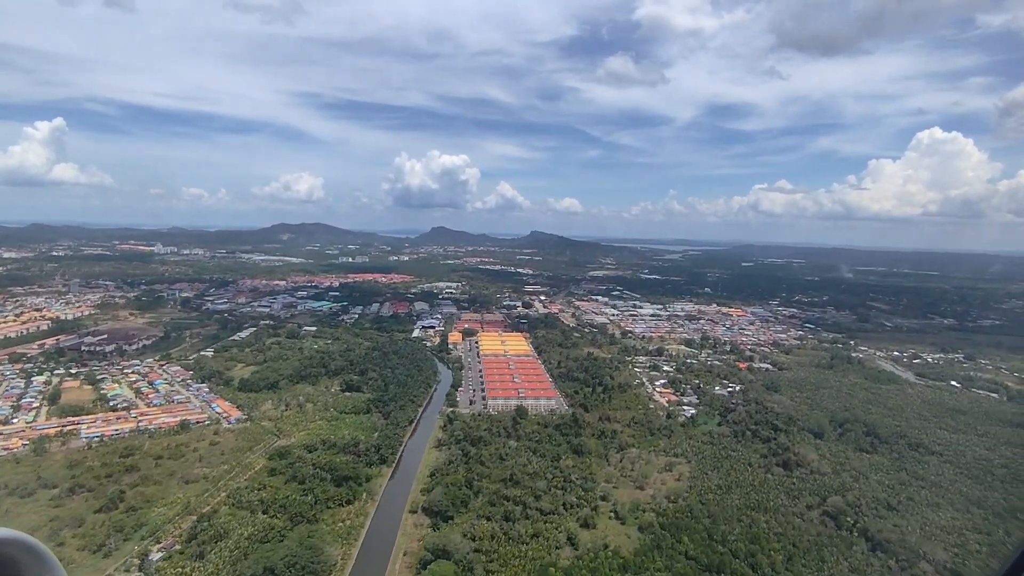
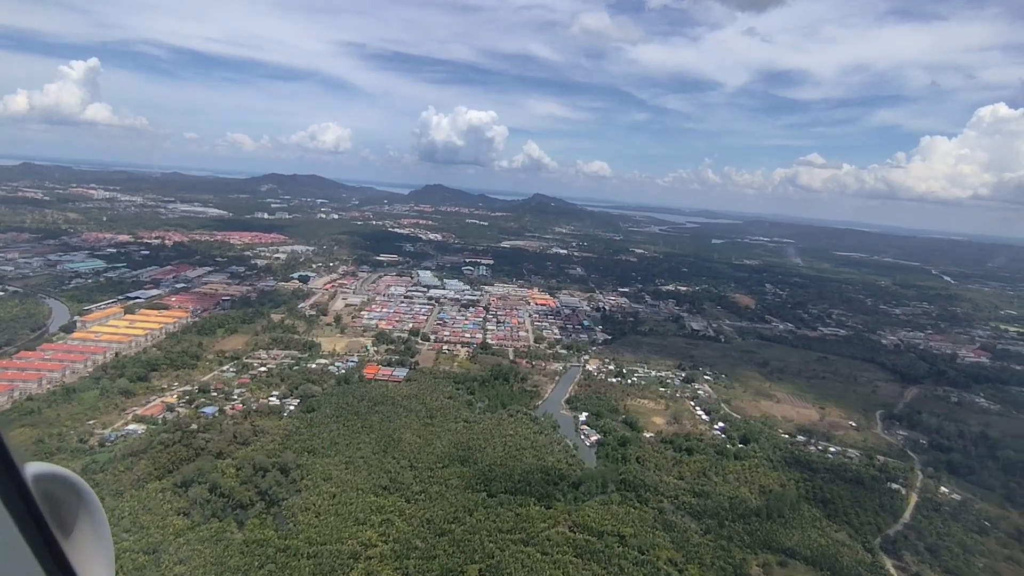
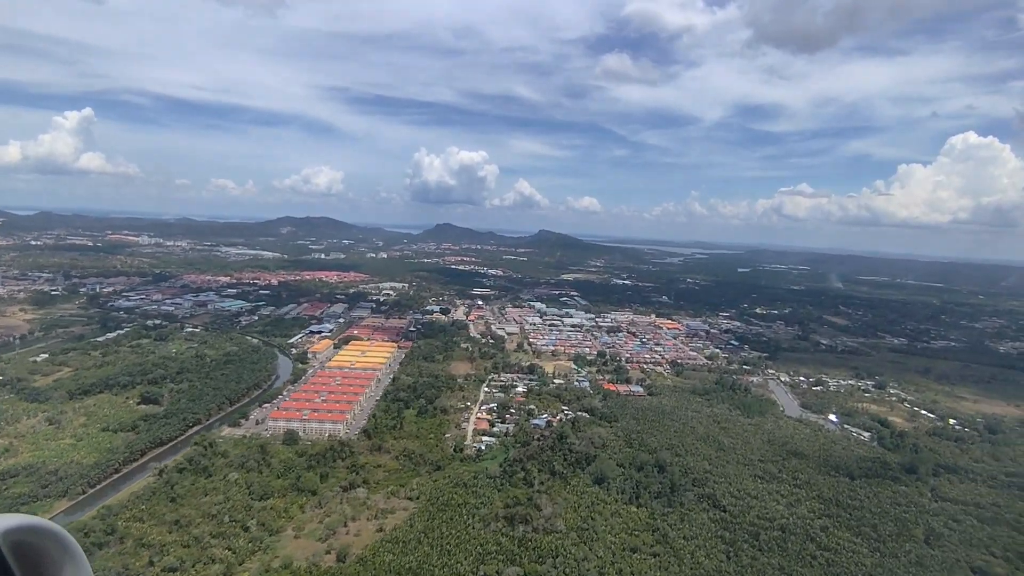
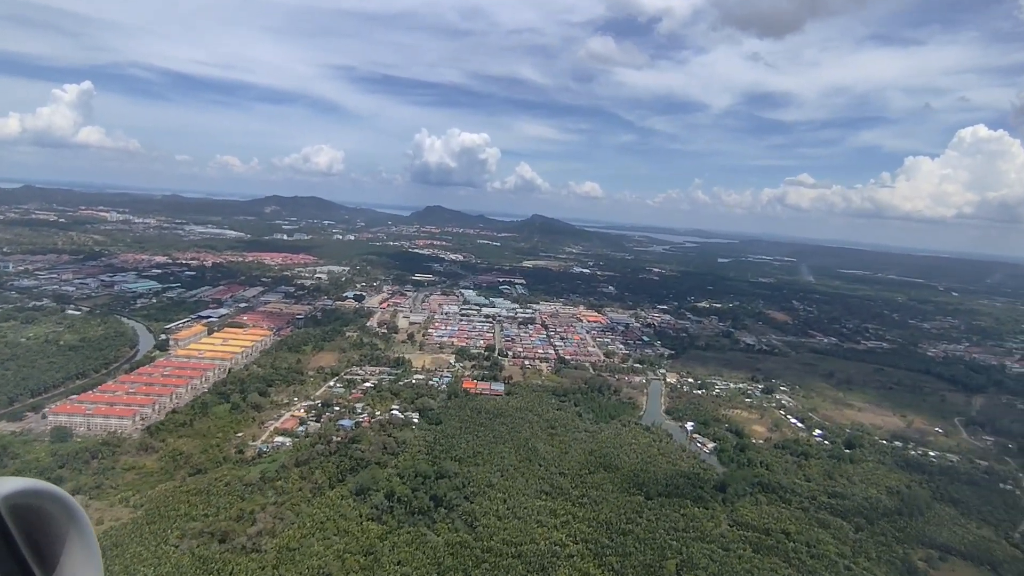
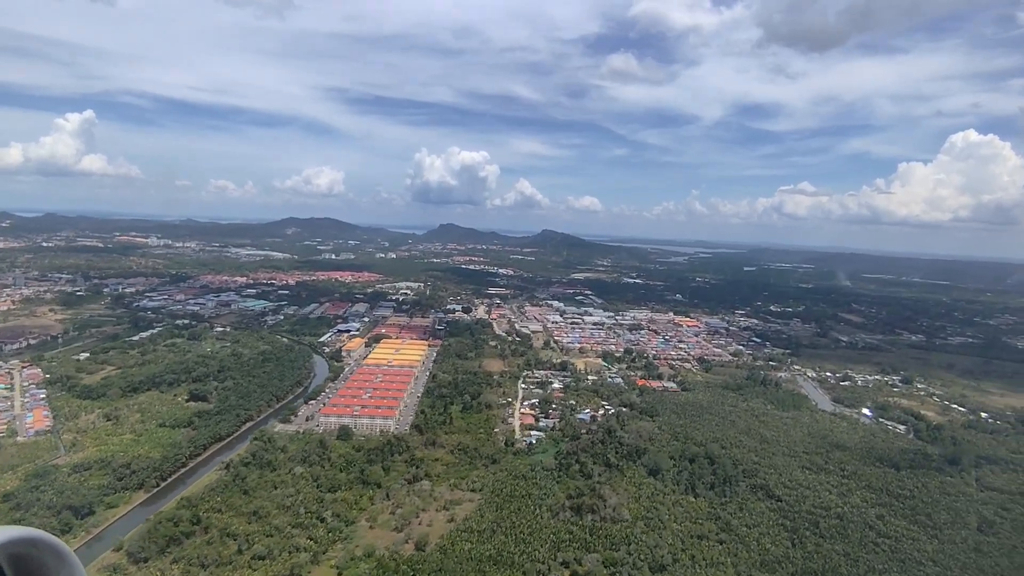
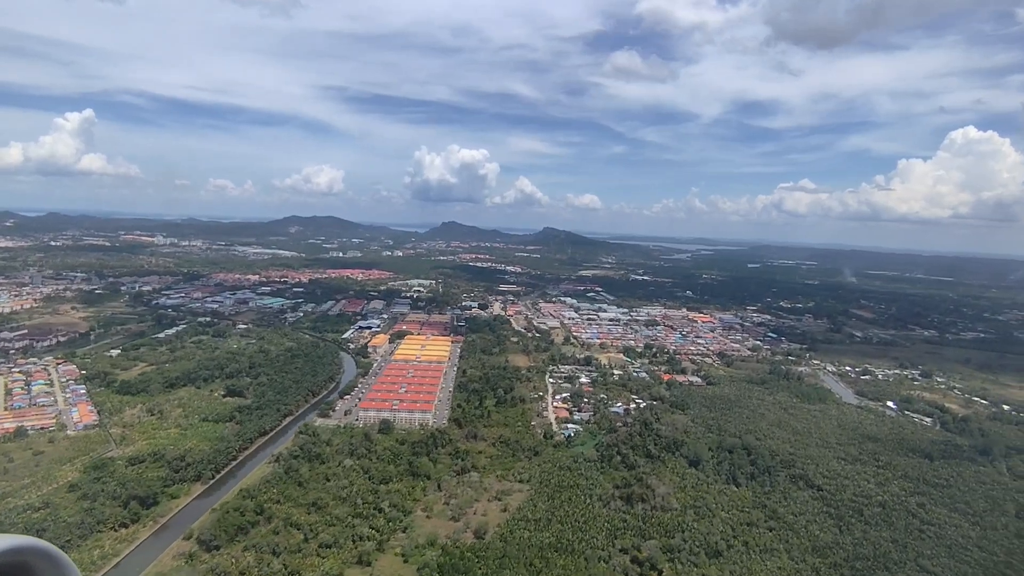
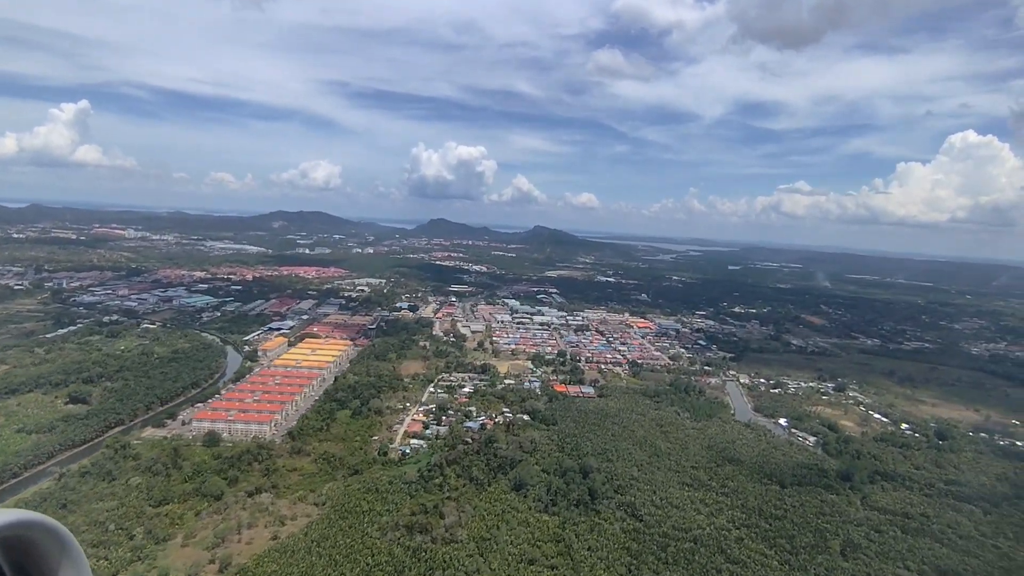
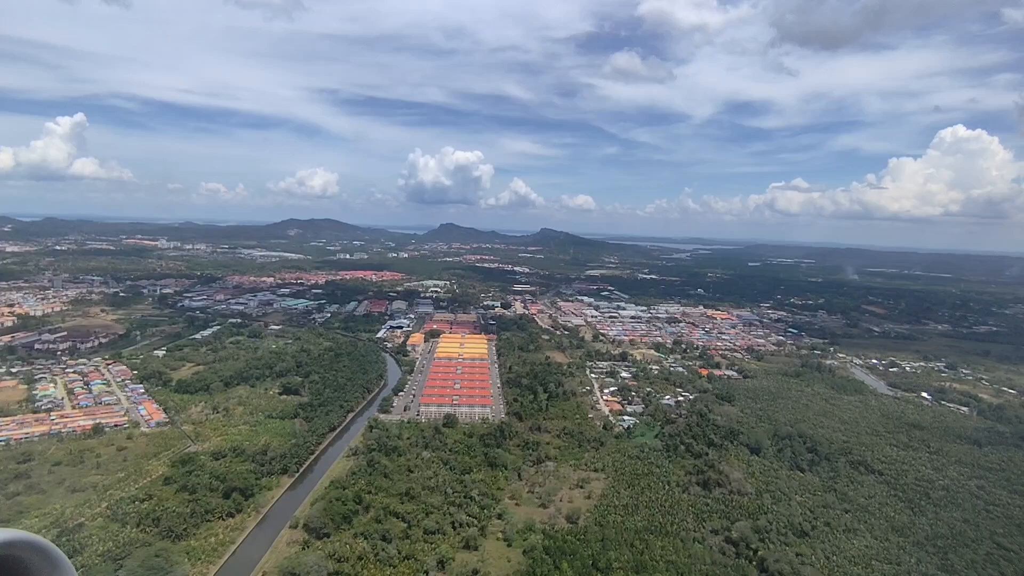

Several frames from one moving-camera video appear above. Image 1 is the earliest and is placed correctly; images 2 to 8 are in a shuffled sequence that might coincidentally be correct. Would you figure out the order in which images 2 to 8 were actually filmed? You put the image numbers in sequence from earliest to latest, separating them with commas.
8, 6, 5, 3, 7, 4, 2
